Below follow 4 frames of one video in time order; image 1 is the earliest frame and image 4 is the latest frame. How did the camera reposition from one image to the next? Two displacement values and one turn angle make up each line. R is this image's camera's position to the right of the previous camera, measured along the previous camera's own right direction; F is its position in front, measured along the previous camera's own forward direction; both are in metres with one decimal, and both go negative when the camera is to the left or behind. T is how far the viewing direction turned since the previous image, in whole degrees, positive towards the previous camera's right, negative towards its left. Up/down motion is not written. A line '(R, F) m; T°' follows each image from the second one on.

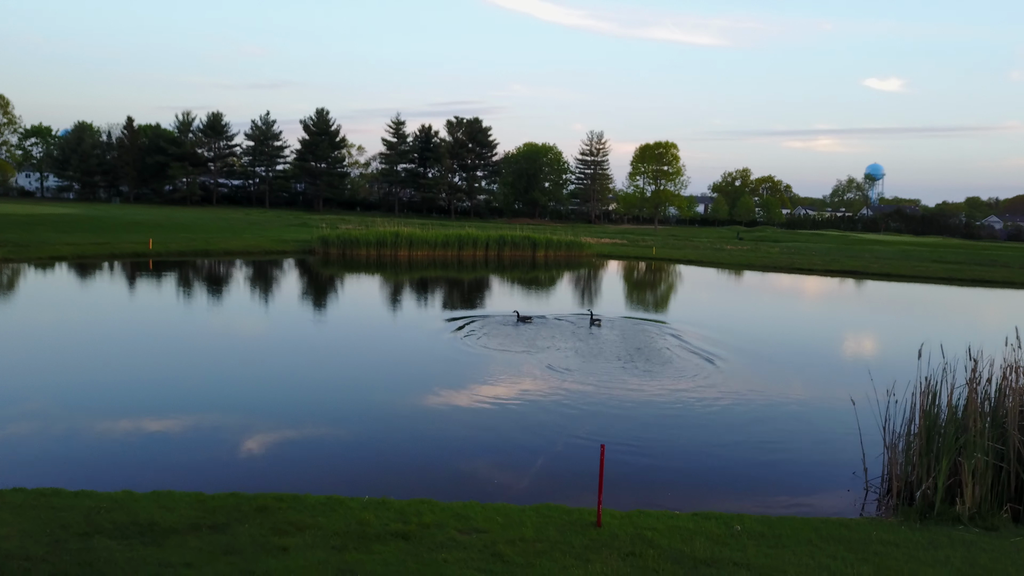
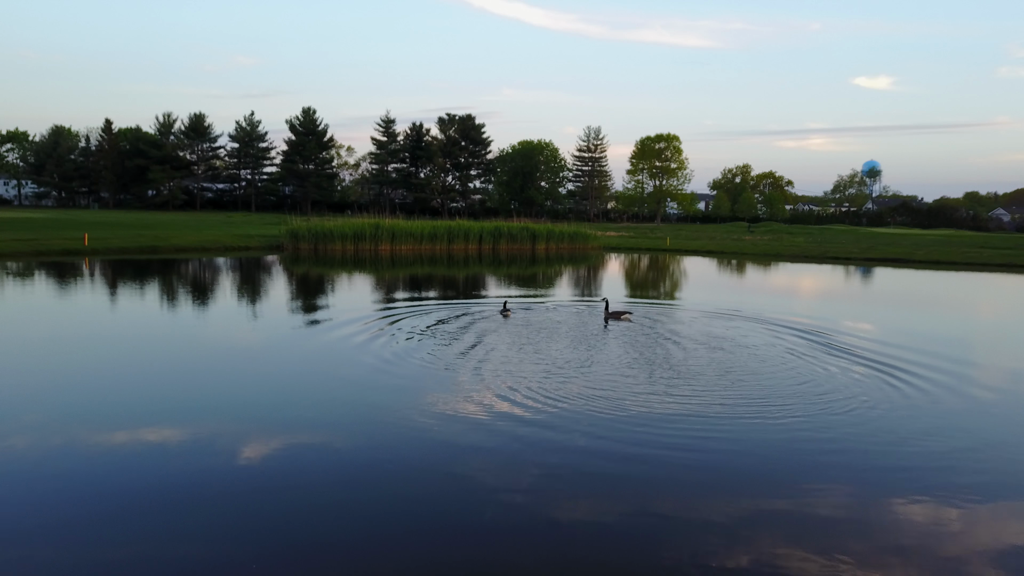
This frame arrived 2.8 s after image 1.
(-0.1, +2.5) m; 0°
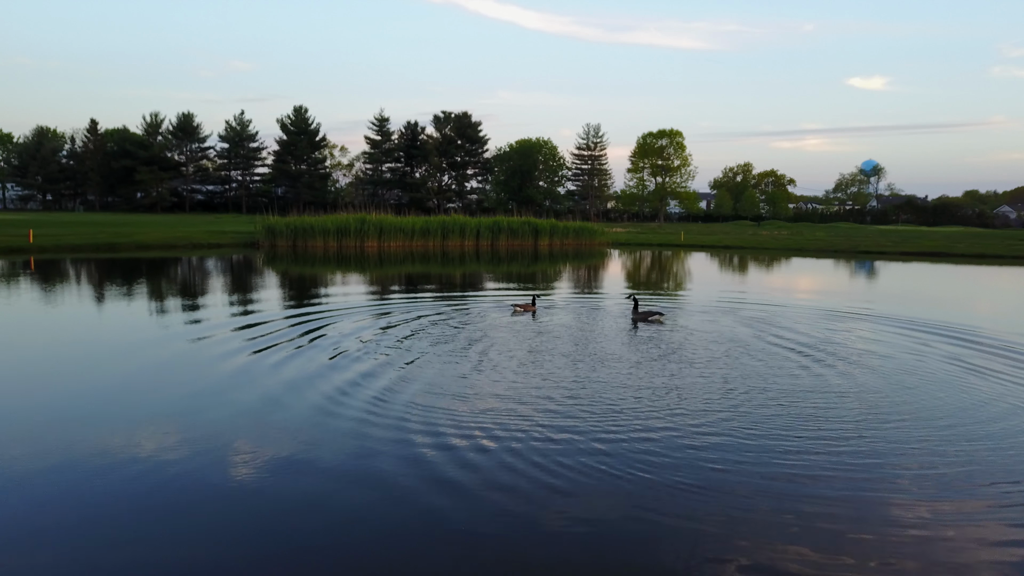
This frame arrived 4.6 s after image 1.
(-0.1, +1.7) m; 0°
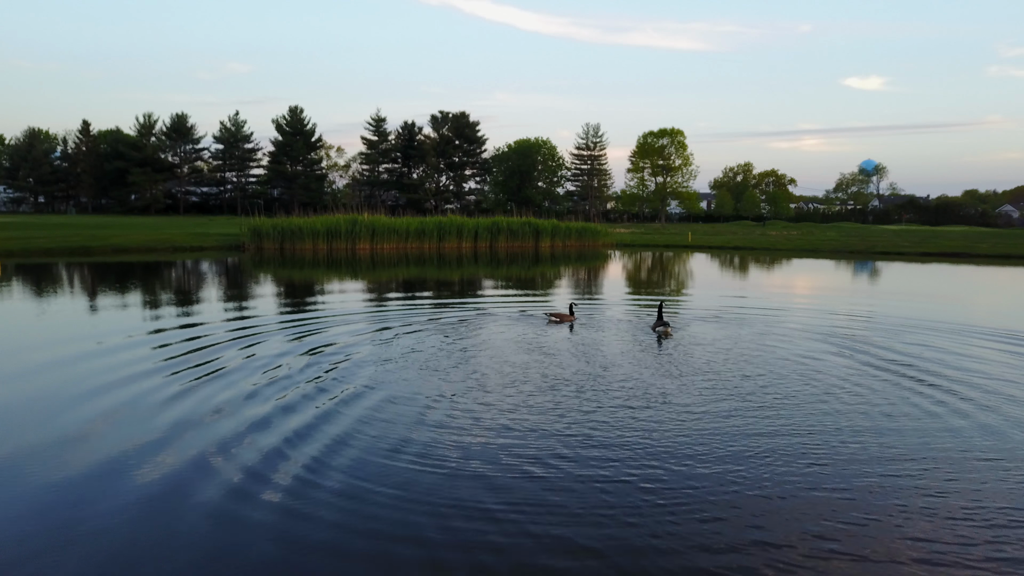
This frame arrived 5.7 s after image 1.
(0.0, +0.8) m; 0°
